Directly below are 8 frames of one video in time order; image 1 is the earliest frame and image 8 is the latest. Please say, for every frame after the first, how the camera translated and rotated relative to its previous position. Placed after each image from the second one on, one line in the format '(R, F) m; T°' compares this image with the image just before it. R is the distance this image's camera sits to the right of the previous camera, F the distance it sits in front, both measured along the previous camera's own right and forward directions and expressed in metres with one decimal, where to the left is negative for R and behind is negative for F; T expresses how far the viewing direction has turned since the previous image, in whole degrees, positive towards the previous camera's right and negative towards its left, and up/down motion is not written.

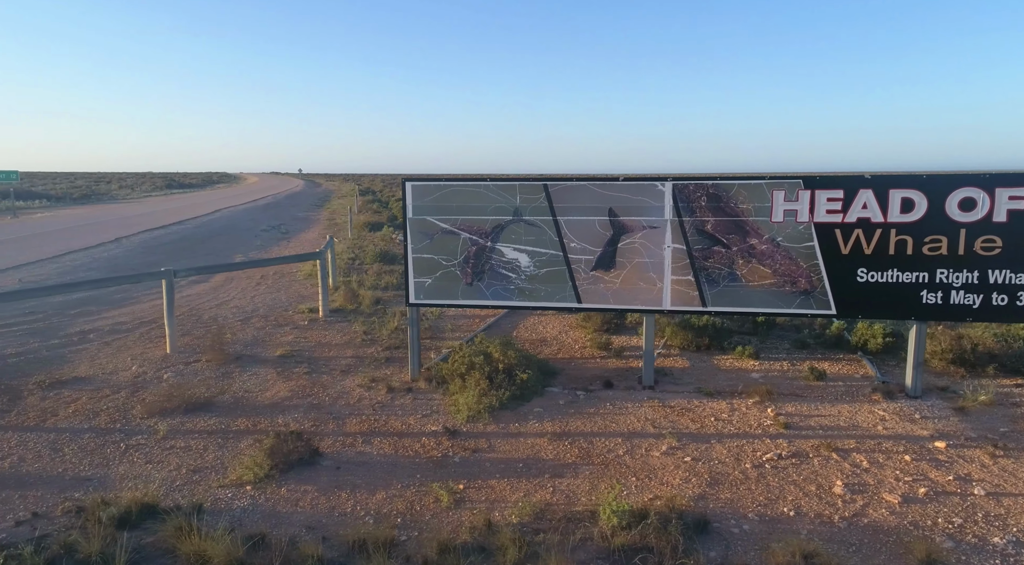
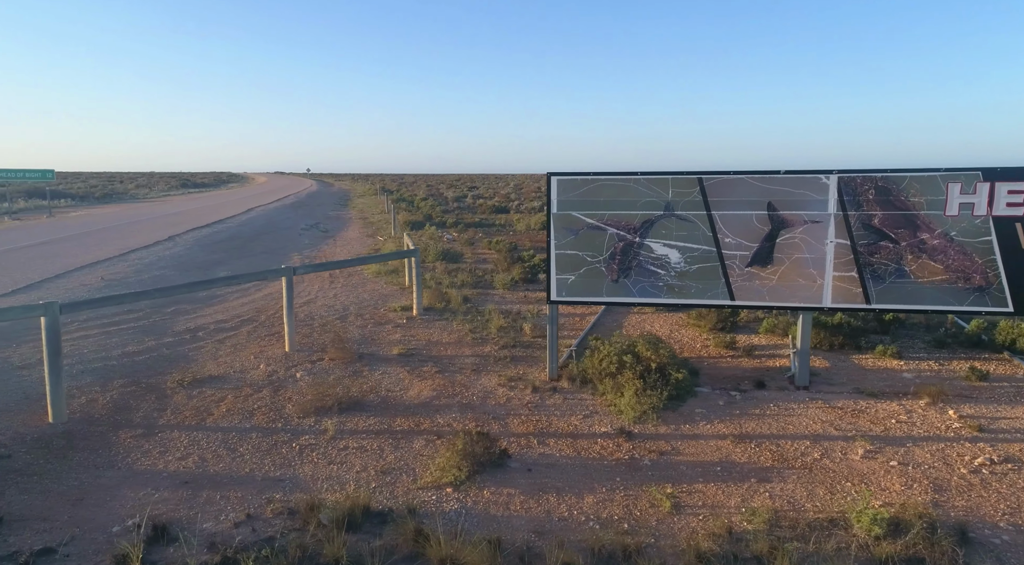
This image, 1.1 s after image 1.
(-1.3, +0.2) m; -2°
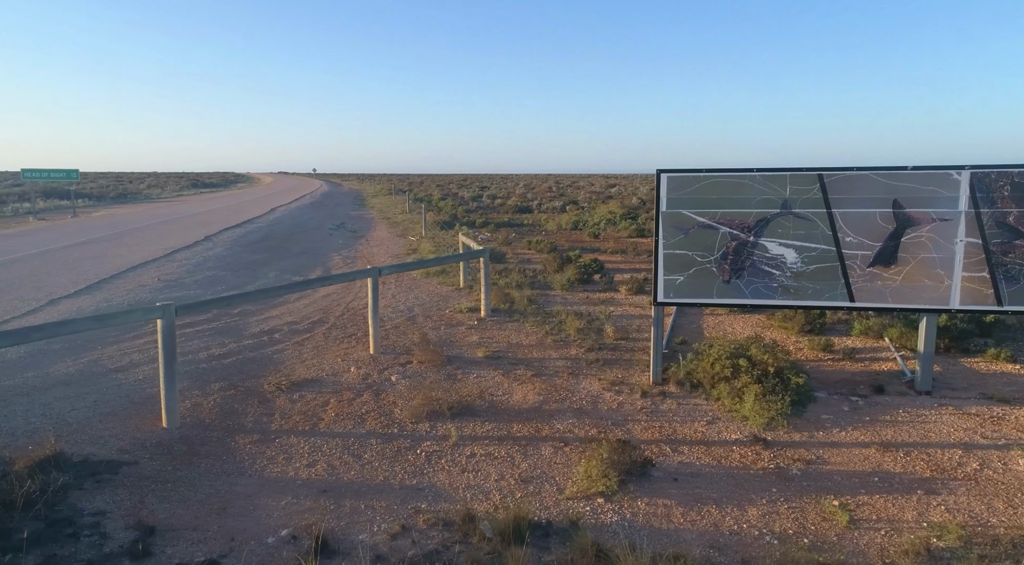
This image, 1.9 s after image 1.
(-1.0, +0.2) m; -1°
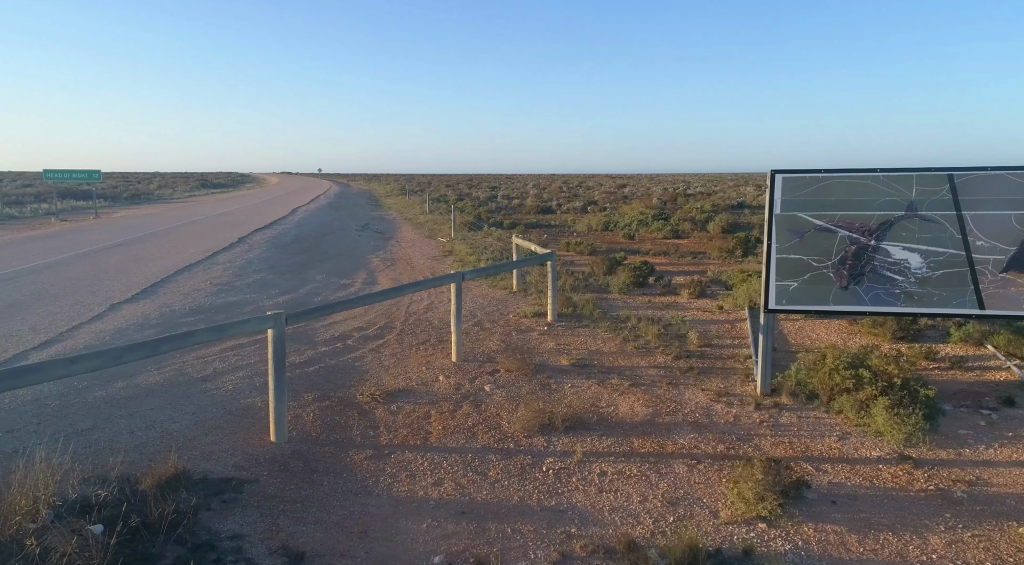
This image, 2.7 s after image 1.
(-0.9, +0.3) m; -1°
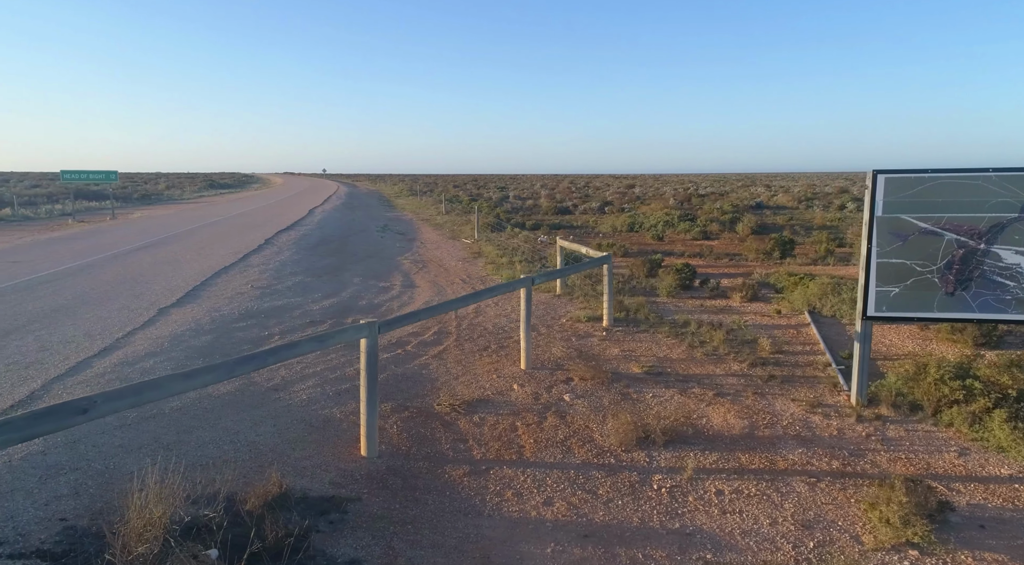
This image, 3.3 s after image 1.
(-0.7, +0.3) m; -1°
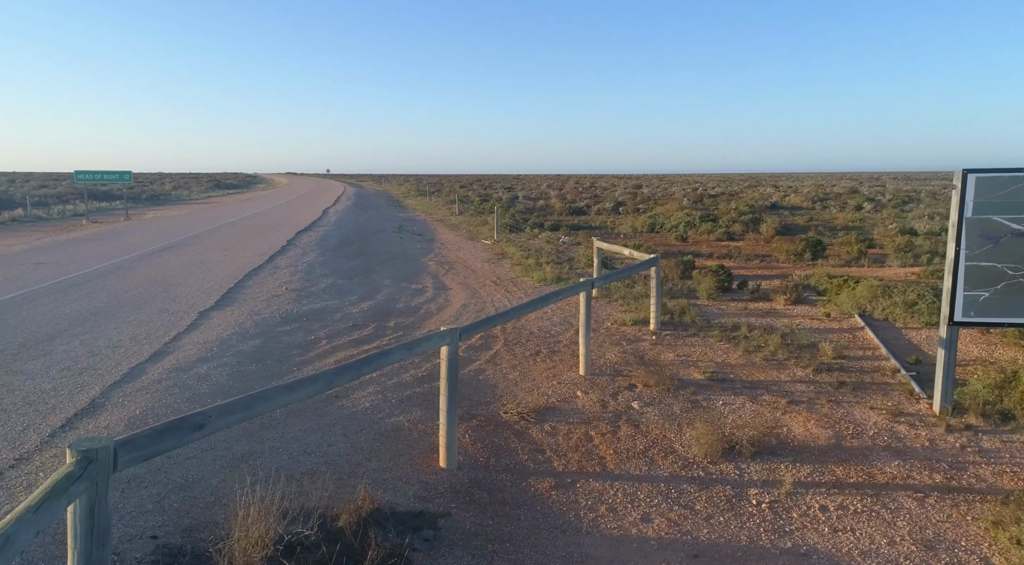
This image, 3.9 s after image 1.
(-0.6, +0.2) m; -1°
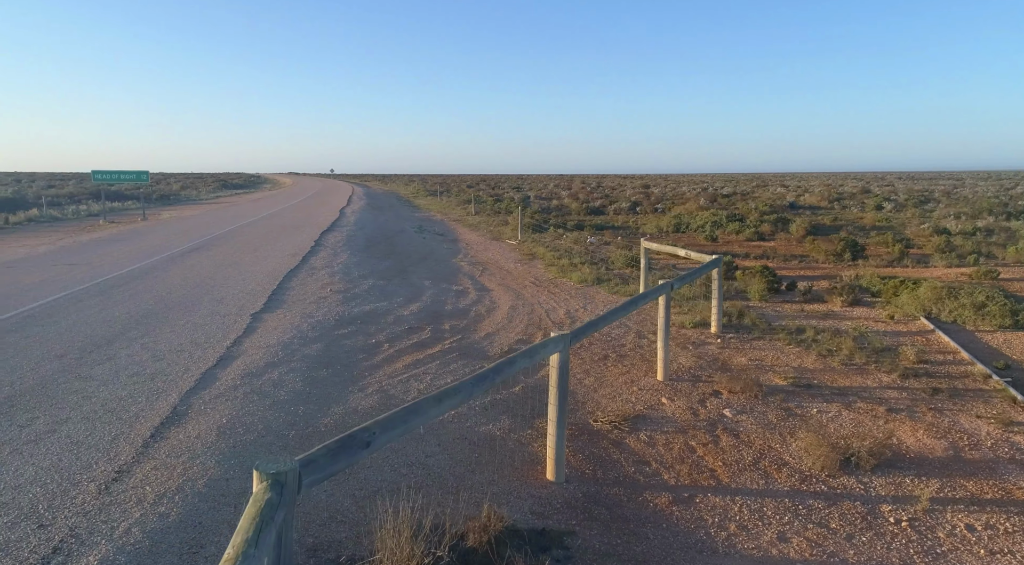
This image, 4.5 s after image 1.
(-0.7, +0.2) m; -1°
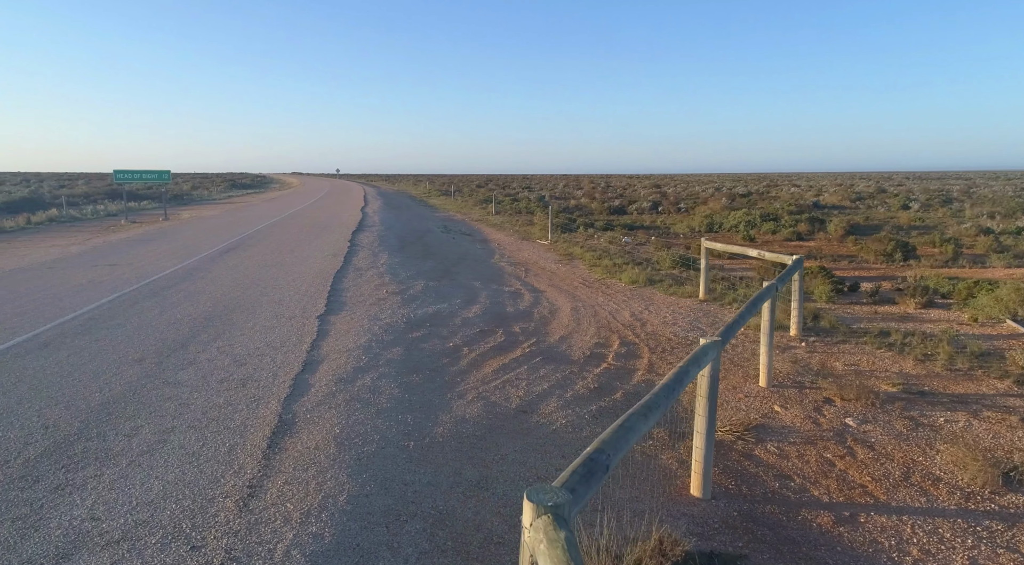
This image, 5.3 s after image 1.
(-0.9, +0.3) m; -1°
